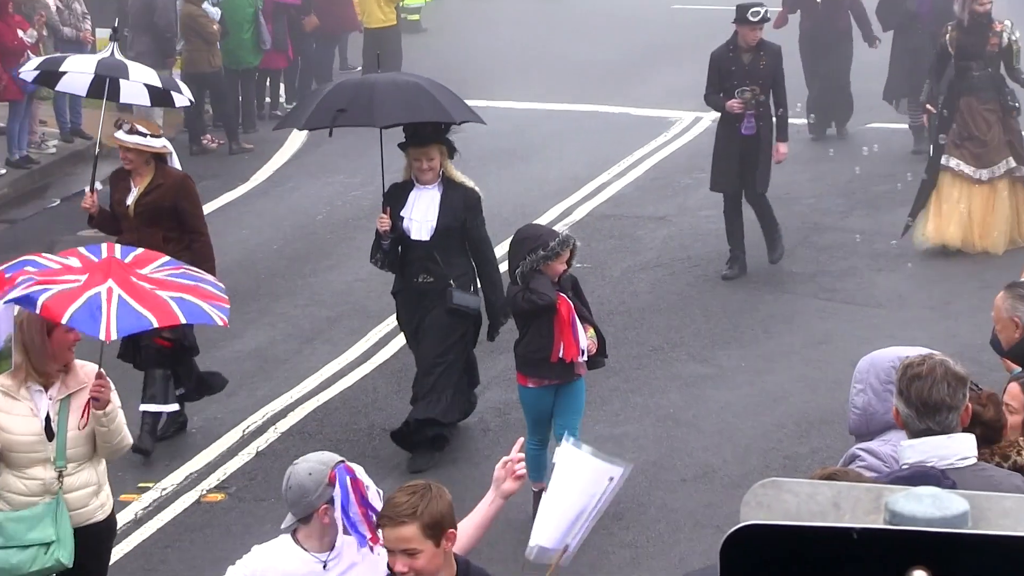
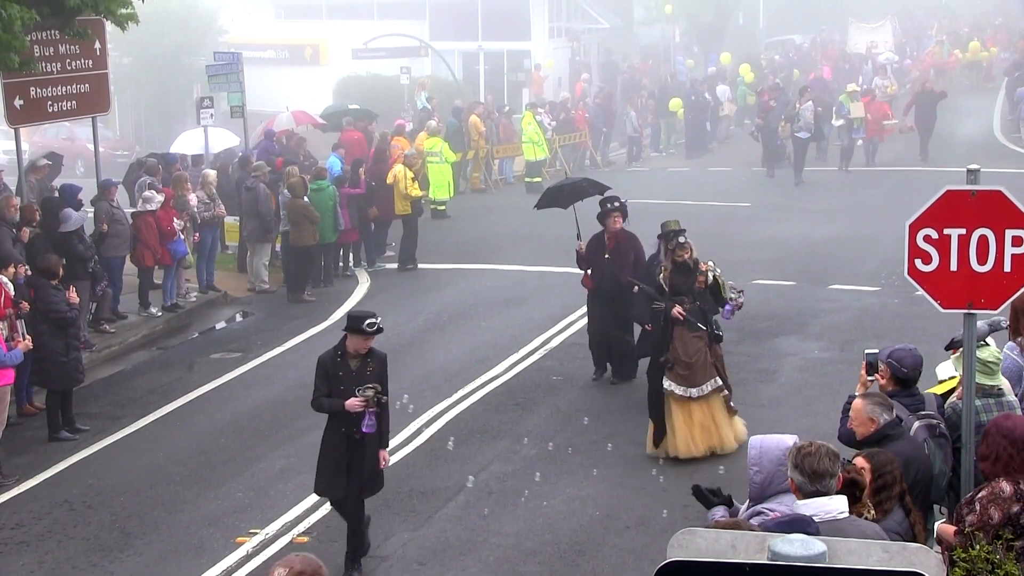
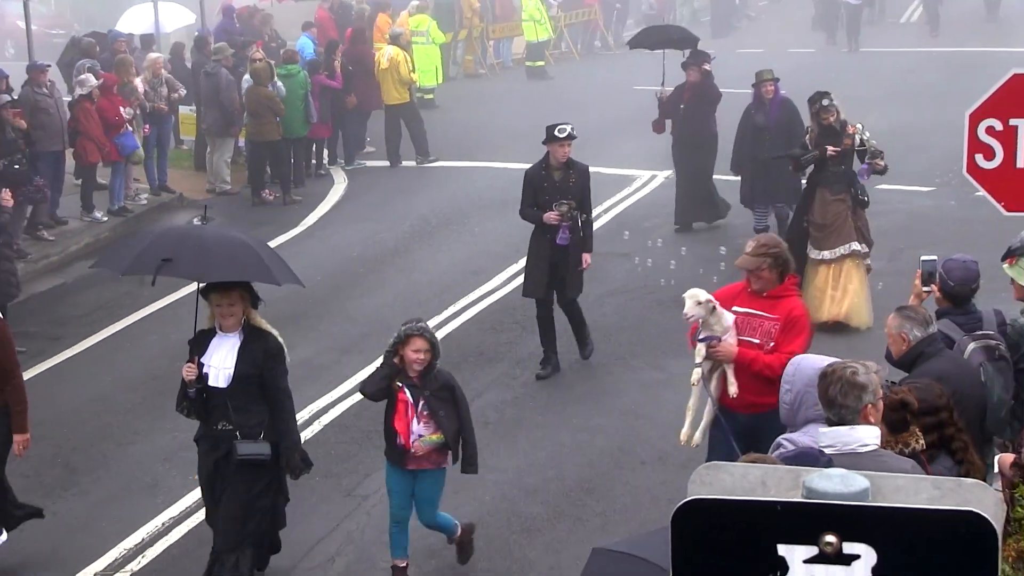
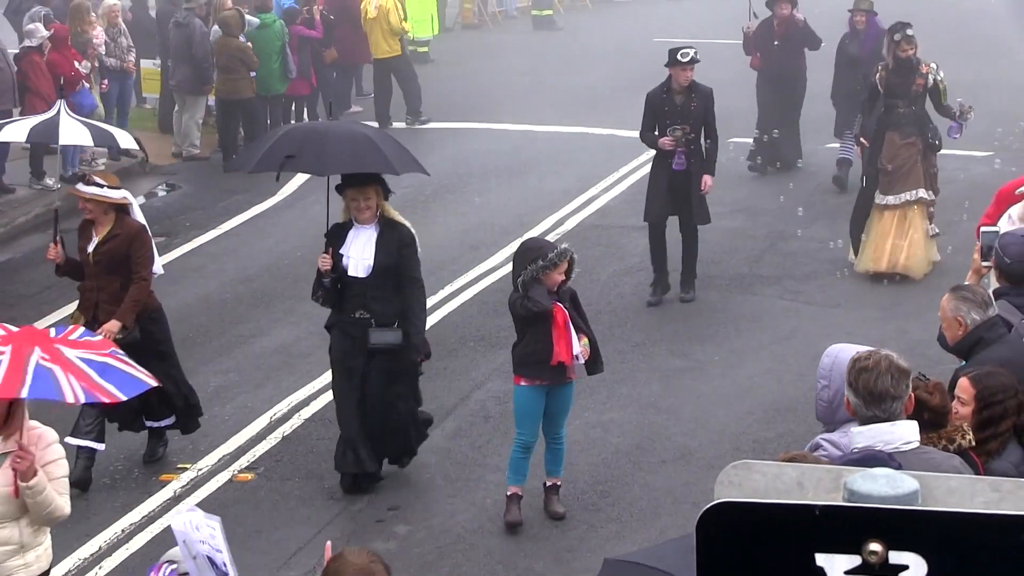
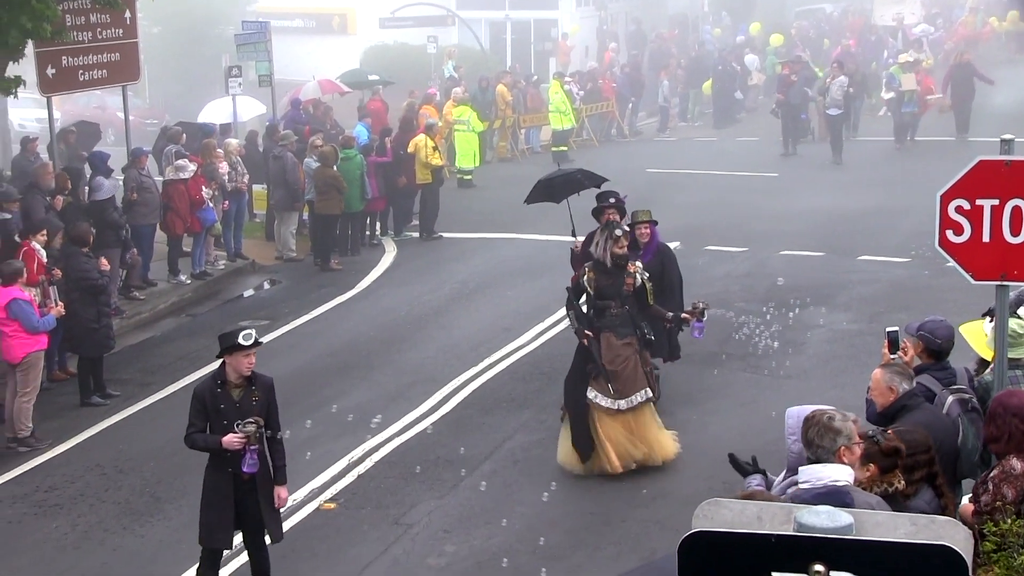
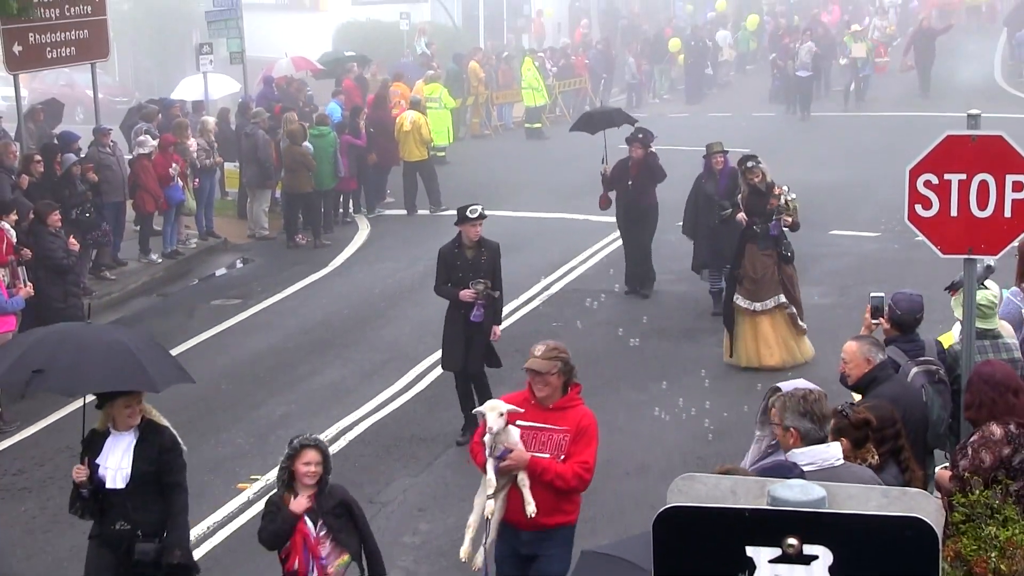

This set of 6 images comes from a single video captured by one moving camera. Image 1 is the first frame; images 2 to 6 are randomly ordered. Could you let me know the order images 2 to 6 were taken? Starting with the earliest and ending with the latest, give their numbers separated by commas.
4, 3, 6, 2, 5
